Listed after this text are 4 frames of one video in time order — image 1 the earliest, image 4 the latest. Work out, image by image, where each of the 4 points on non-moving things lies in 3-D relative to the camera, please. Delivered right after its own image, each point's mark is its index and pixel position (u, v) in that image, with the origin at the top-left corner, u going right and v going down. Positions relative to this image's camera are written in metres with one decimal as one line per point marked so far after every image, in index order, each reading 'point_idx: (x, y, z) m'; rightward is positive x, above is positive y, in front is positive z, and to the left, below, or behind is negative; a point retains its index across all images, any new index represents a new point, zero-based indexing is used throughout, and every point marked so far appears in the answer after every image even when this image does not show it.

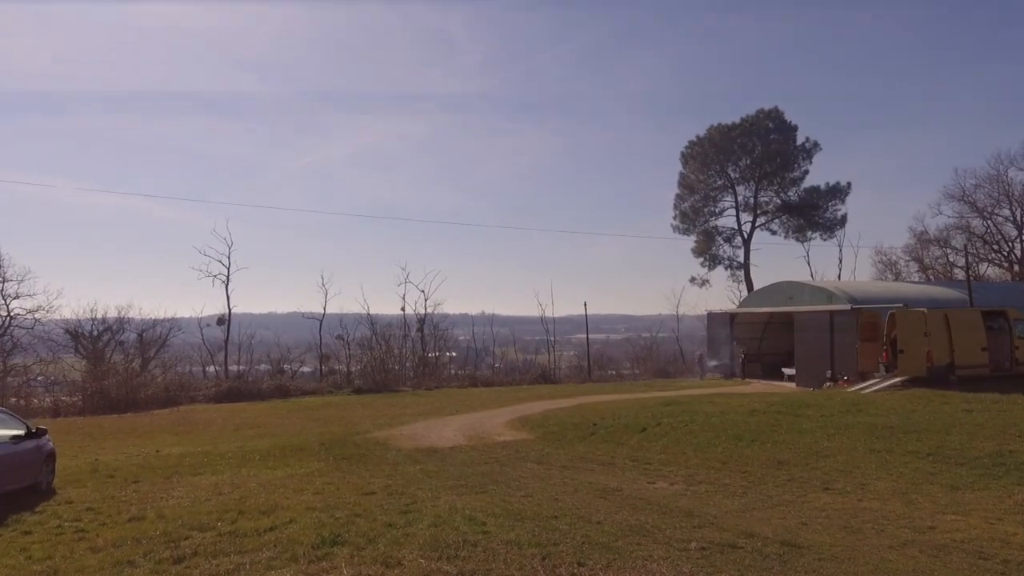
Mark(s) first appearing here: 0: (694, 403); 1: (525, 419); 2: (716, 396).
0: (+3.9, -2.5, +15.9) m
1: (+0.3, -2.9, +16.7) m
2: (+5.3, -2.8, +19.2) m
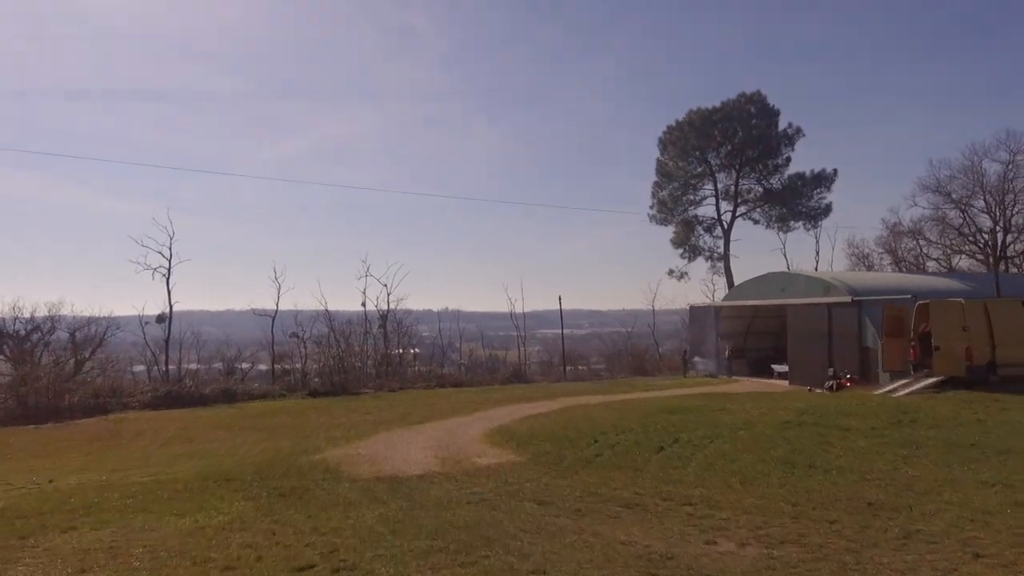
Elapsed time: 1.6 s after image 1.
0: (+3.5, -2.3, +13.6) m
1: (-0.1, -2.7, +14.2) m
2: (+4.8, -2.6, +16.9) m
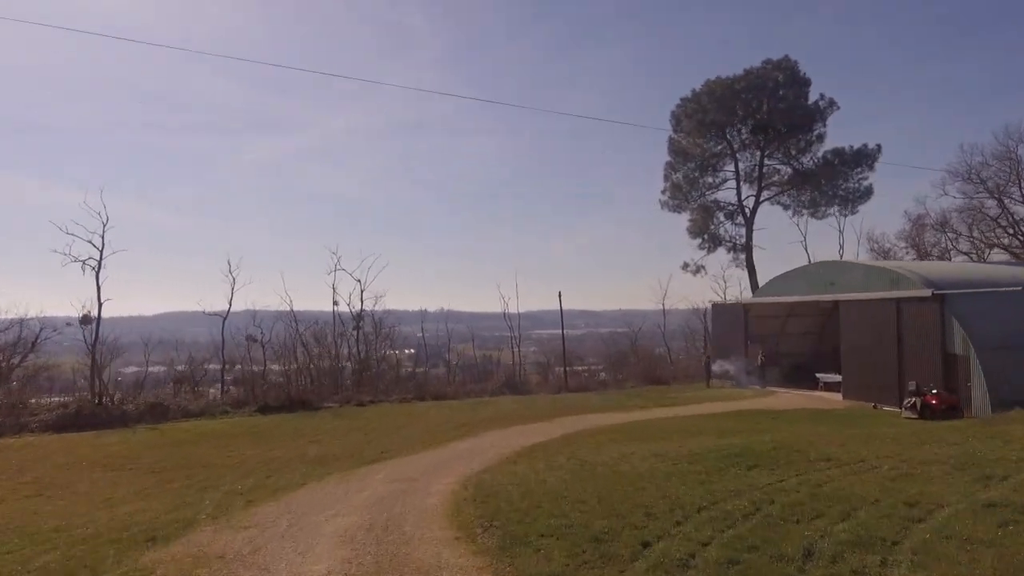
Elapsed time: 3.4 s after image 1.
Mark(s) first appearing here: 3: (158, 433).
0: (+3.4, -2.0, +8.6) m
1: (-0.3, -2.5, +9.3) m
2: (+4.5, -2.4, +12.0) m
3: (-9.3, -3.8, +19.5) m
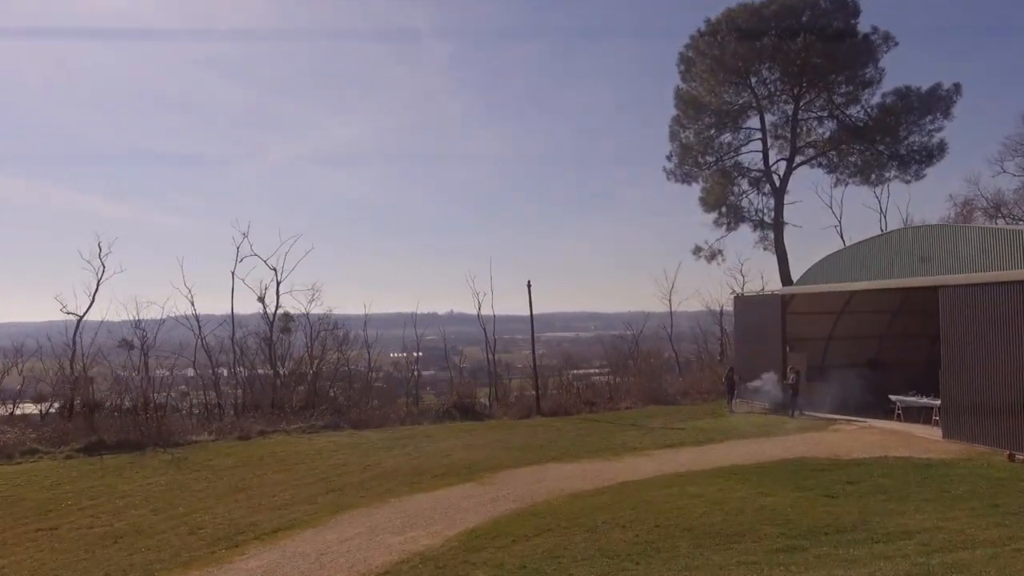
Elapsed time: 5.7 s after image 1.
0: (+1.7, -1.6, +1.1) m
1: (-2.0, -2.1, +1.8) m
2: (+2.9, -2.0, +4.5) m
3: (-10.9, -3.5, +12.2) m
